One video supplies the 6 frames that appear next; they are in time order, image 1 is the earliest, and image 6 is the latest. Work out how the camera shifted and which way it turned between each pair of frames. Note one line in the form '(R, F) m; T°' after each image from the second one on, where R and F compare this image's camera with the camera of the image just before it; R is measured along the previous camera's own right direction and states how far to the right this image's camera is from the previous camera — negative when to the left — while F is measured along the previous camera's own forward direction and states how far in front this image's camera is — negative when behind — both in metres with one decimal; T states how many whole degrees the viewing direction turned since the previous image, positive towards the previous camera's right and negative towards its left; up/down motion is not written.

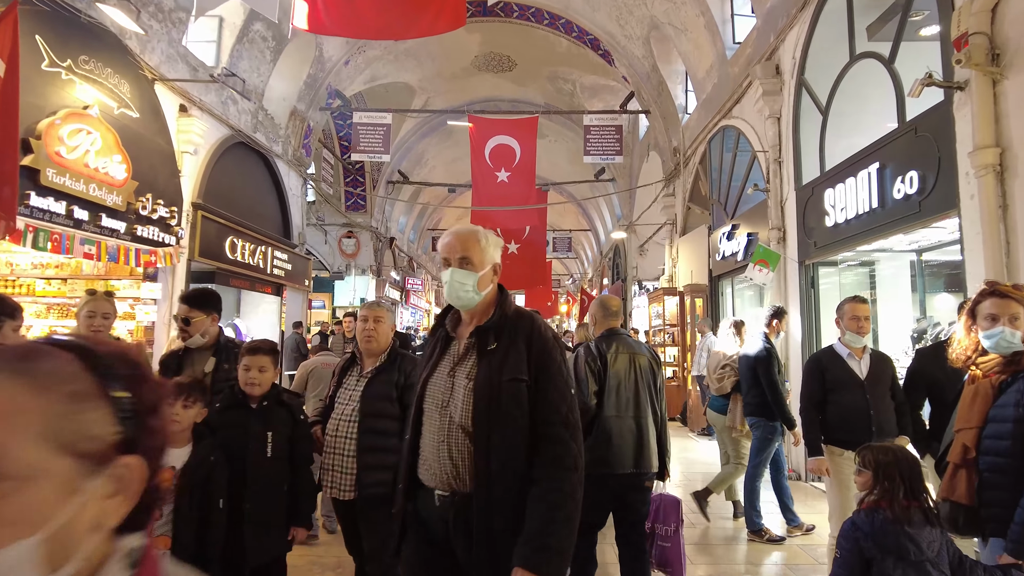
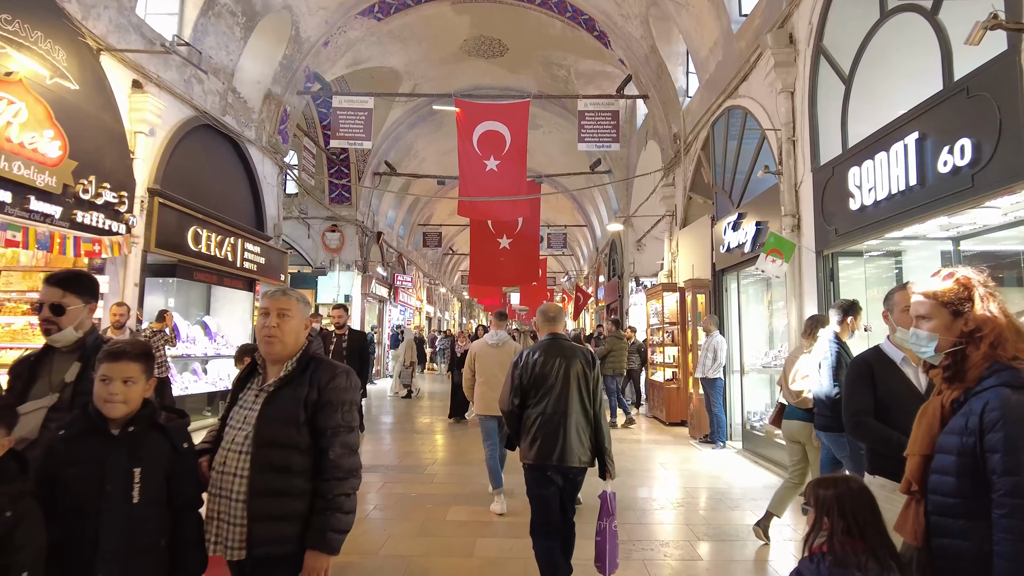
(+0.1, +0.6) m; 0°
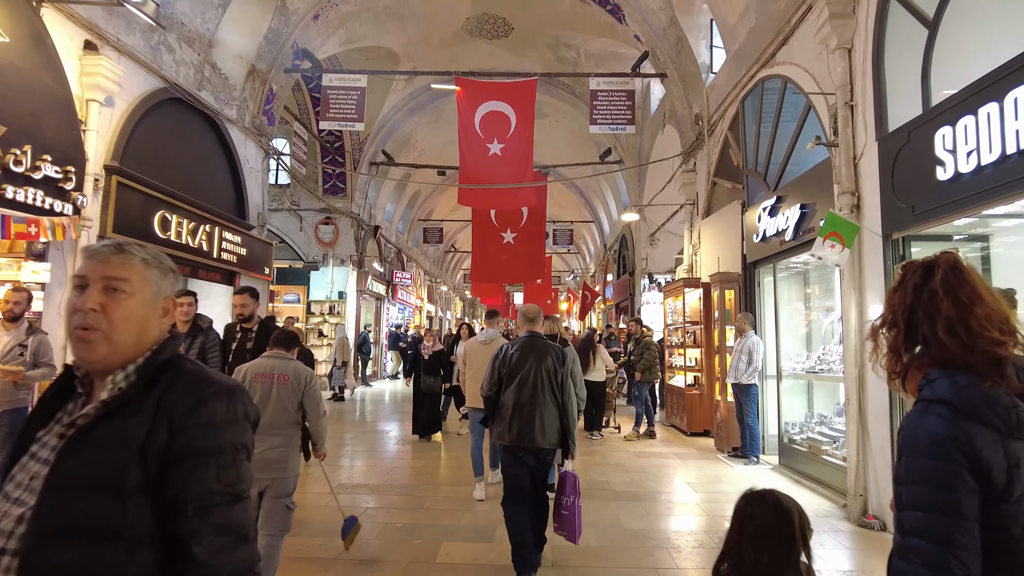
(0.0, +0.8) m; 0°
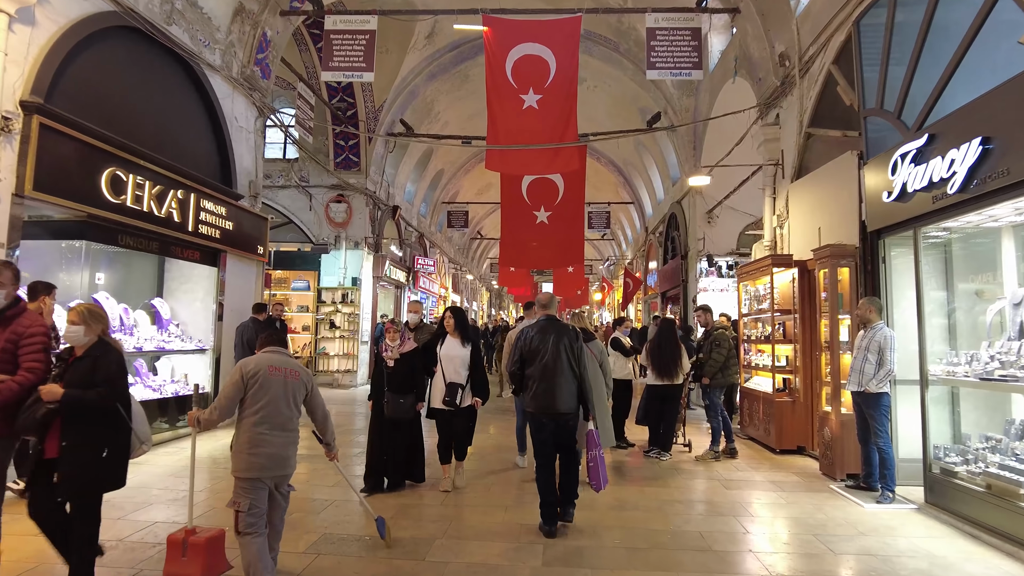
(-0.1, +1.4) m; -2°
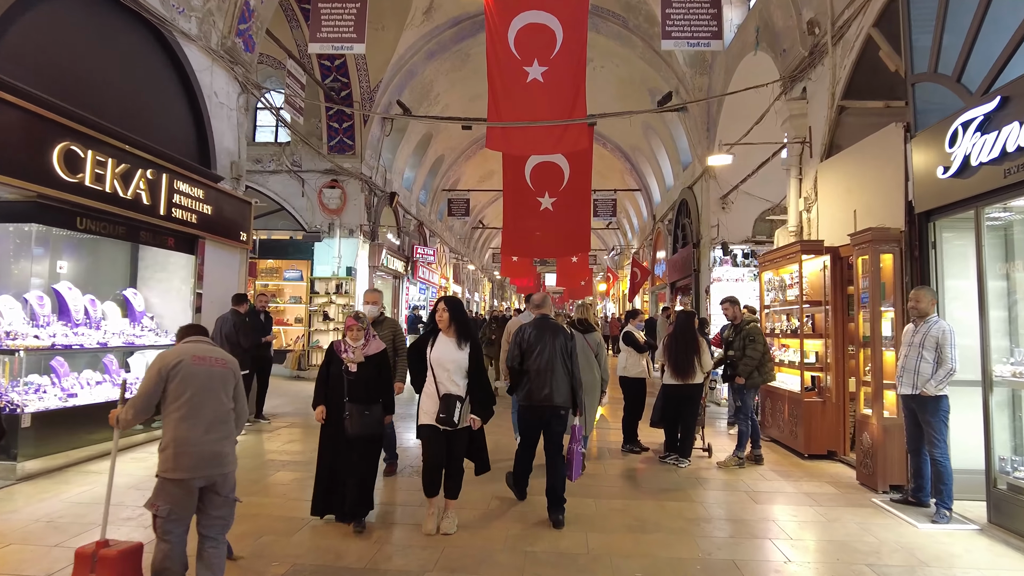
(0.0, +0.5) m; 0°
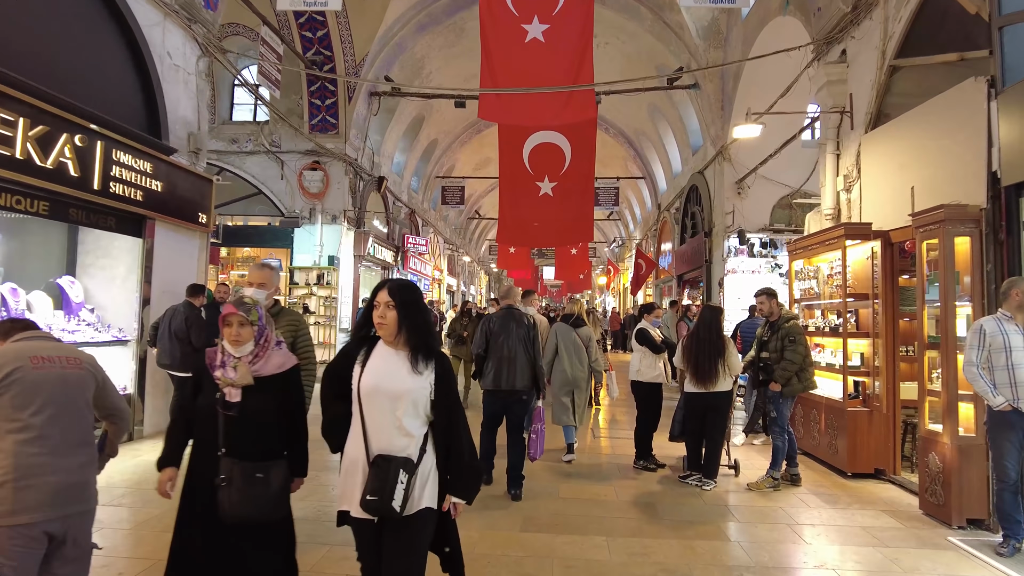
(0.0, +0.8) m; 0°
